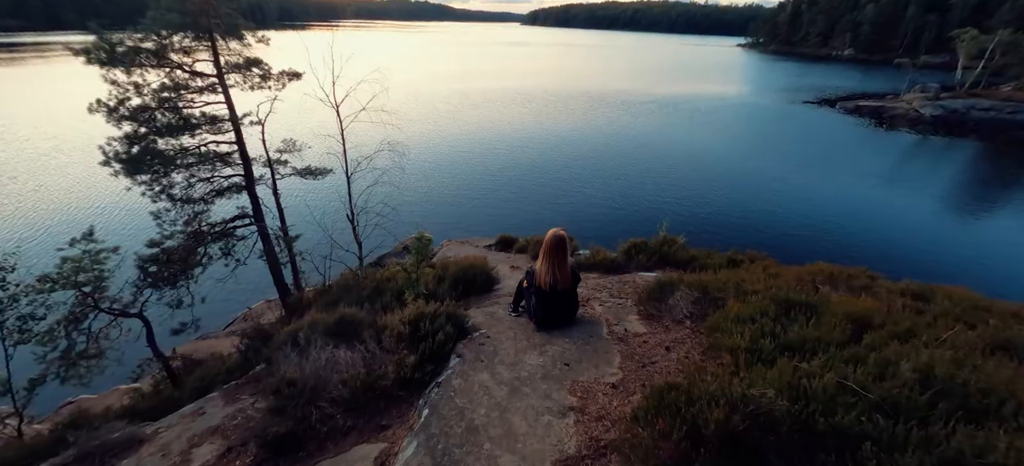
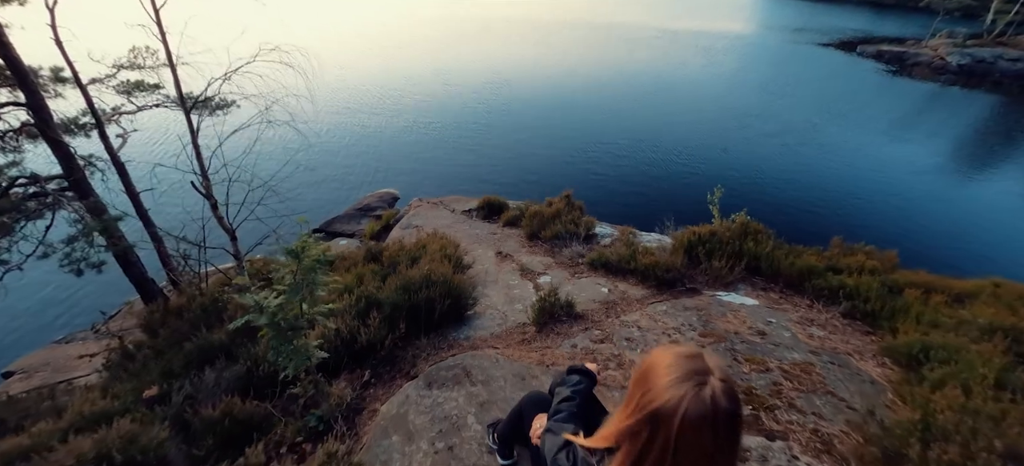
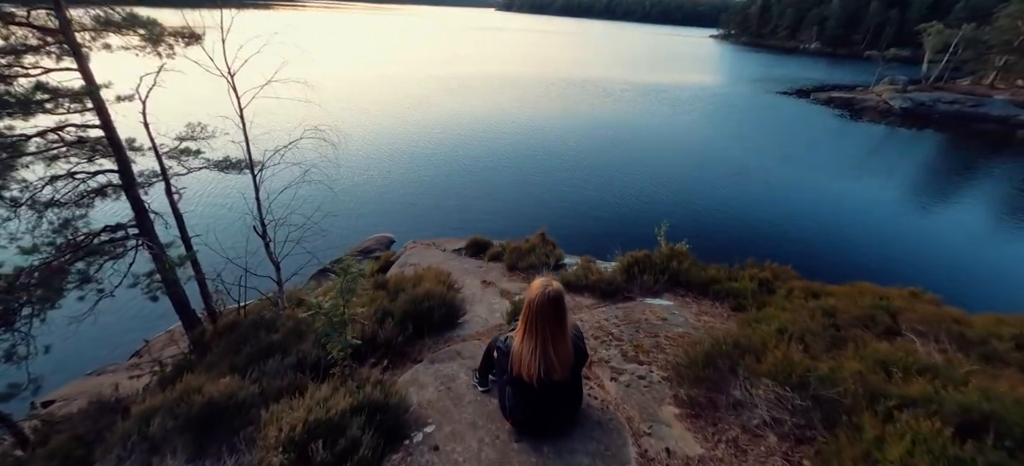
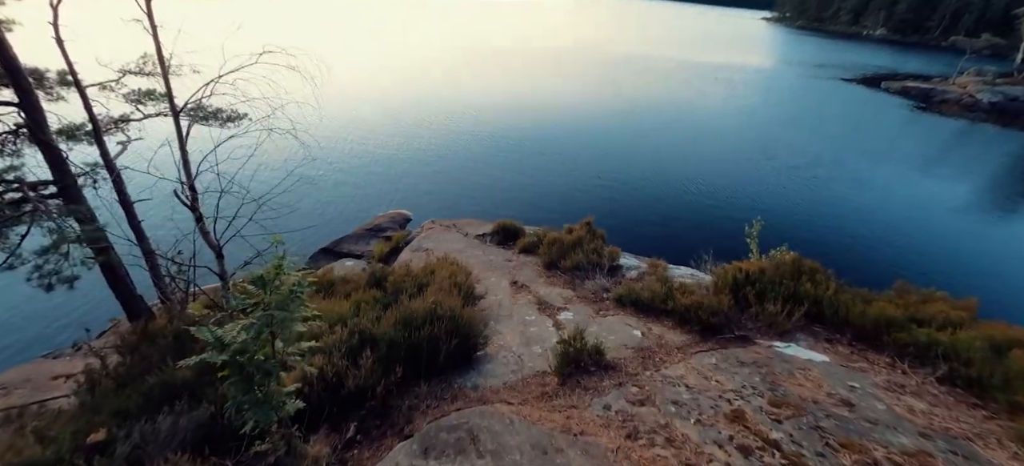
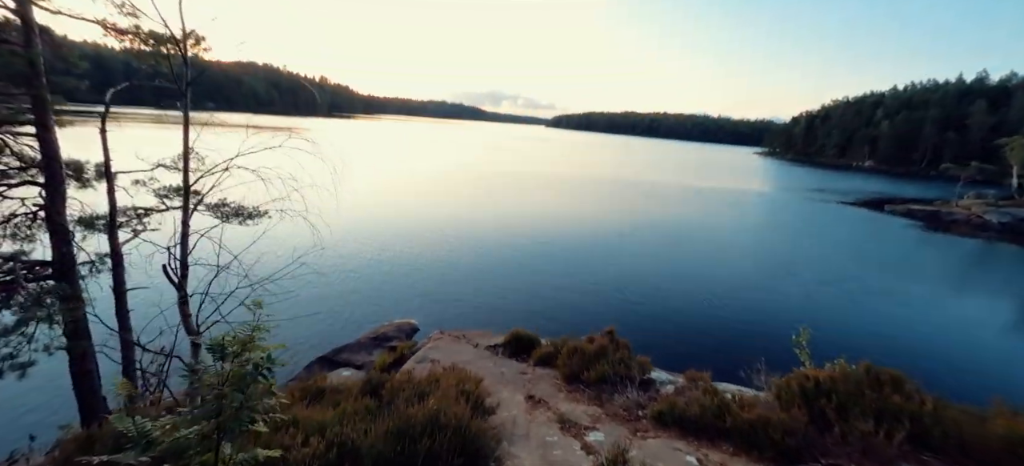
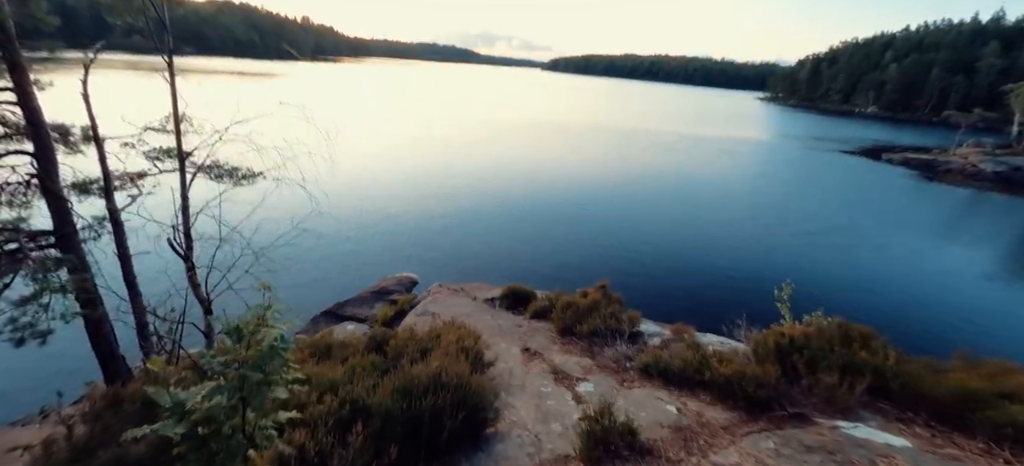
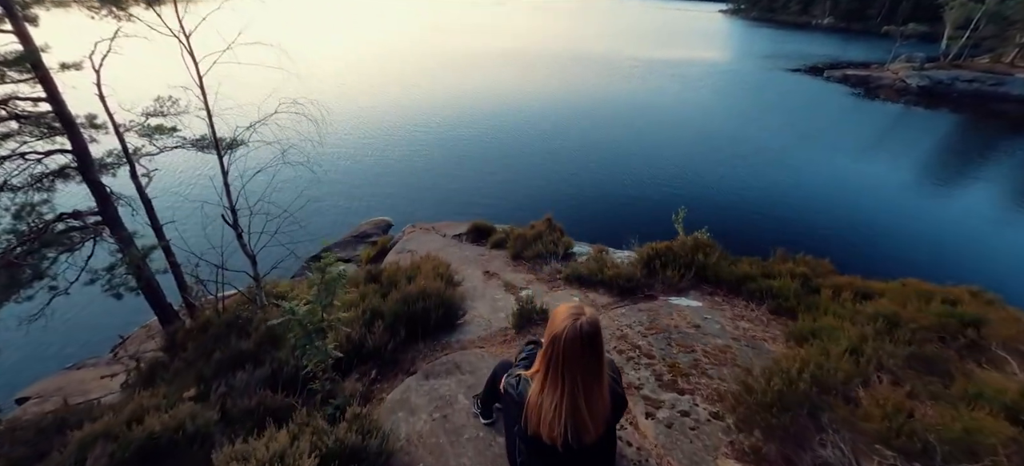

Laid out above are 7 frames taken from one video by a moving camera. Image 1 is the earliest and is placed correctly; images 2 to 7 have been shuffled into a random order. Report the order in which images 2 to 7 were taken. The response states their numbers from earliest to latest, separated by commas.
3, 7, 2, 4, 6, 5
